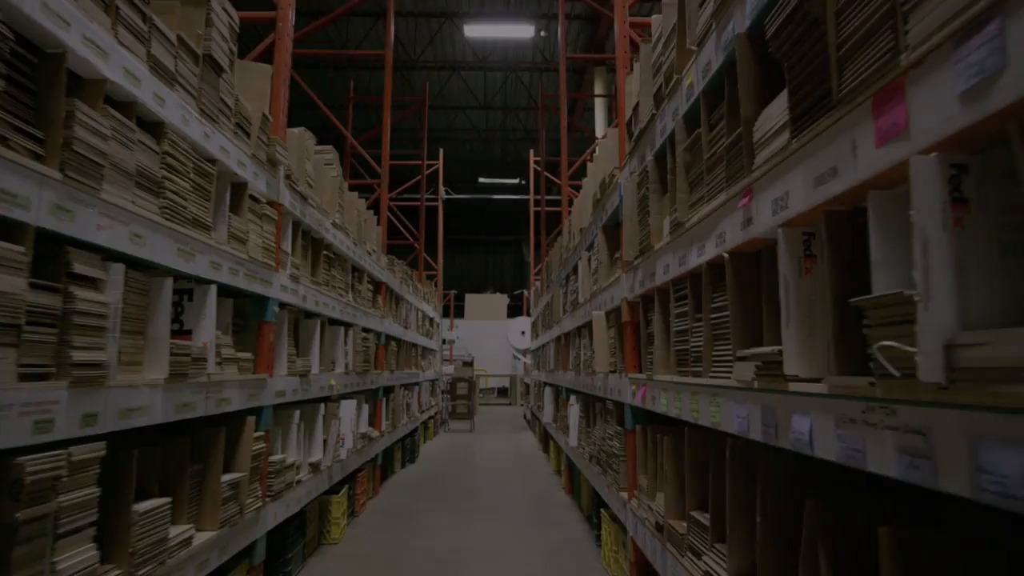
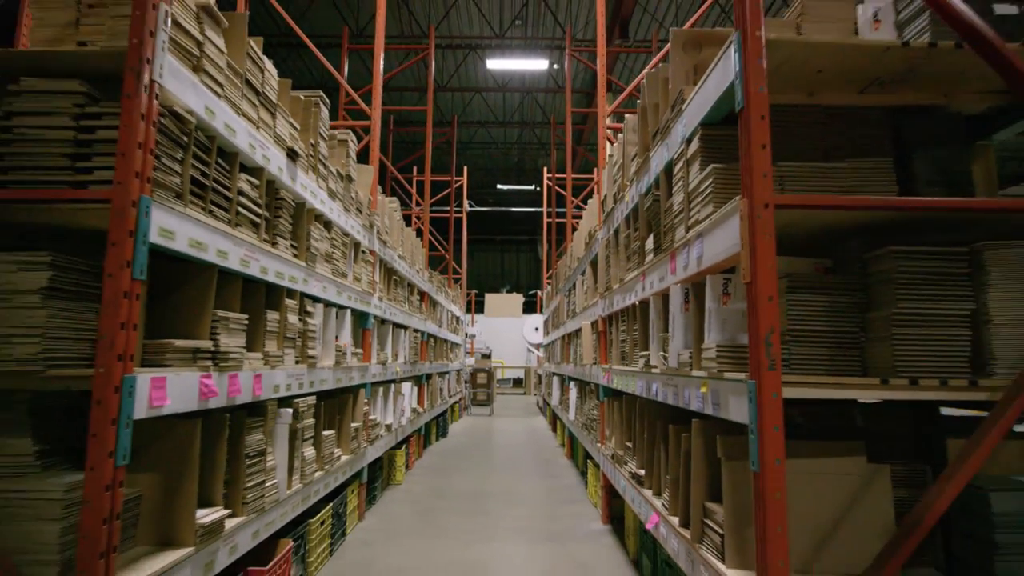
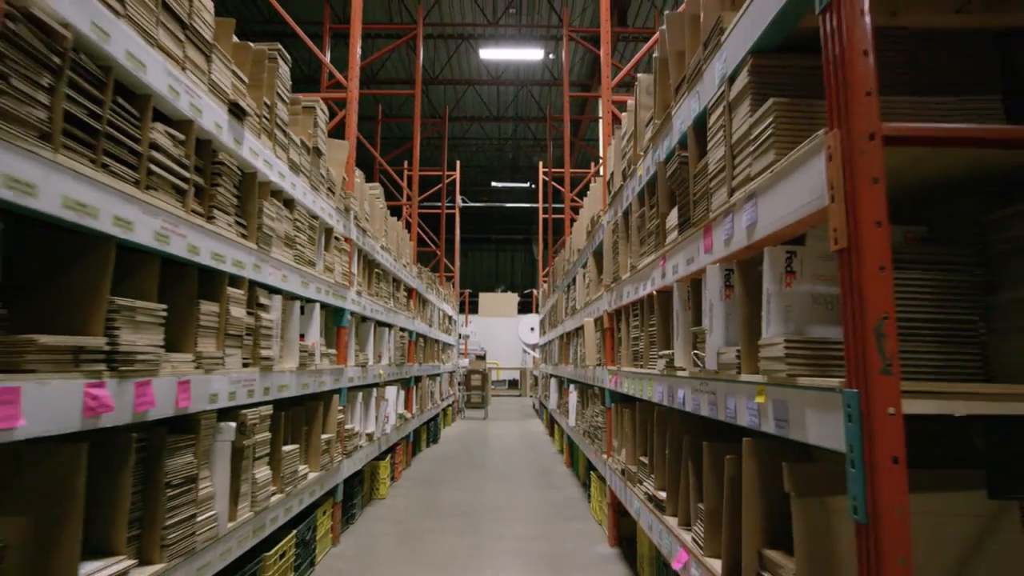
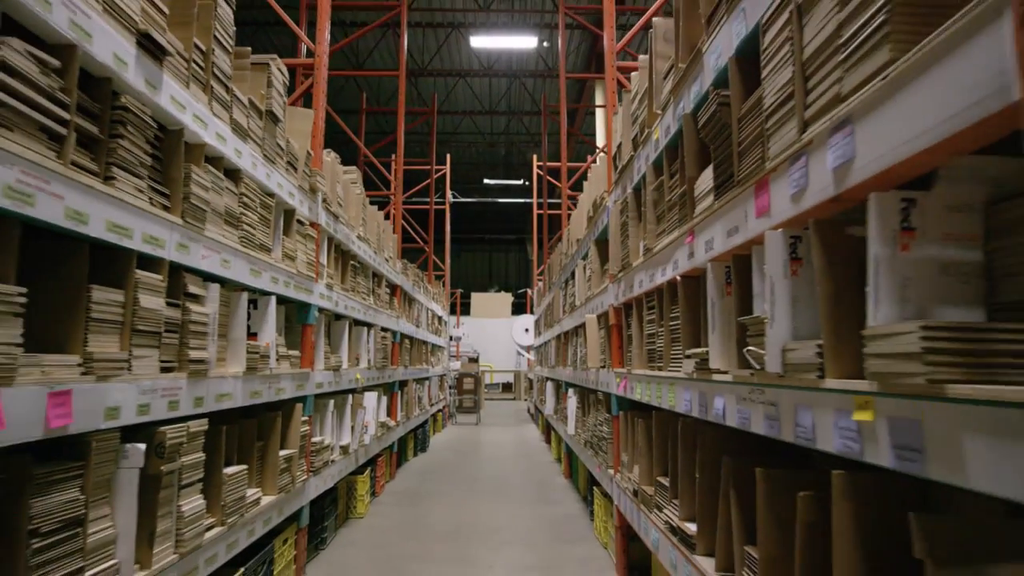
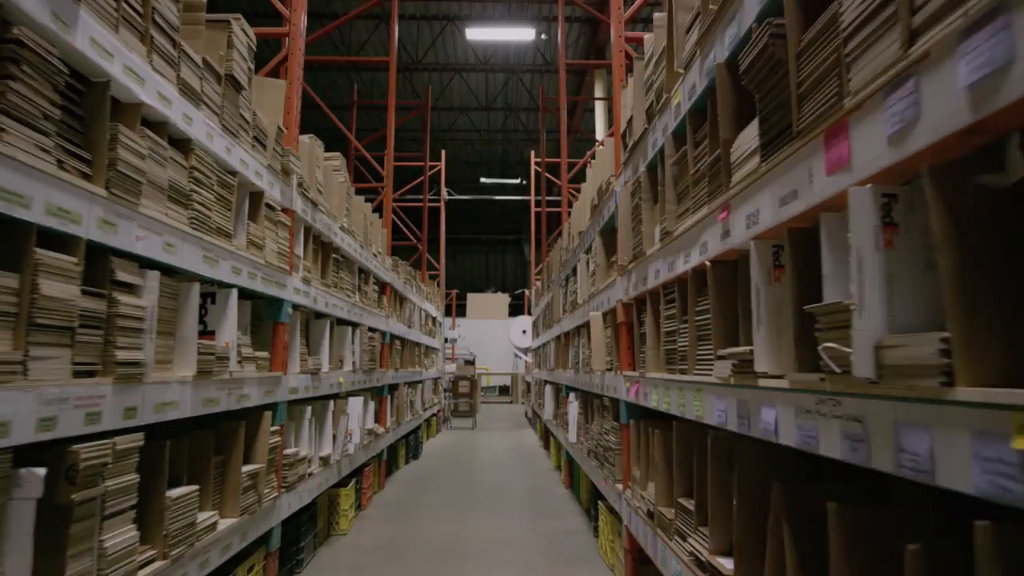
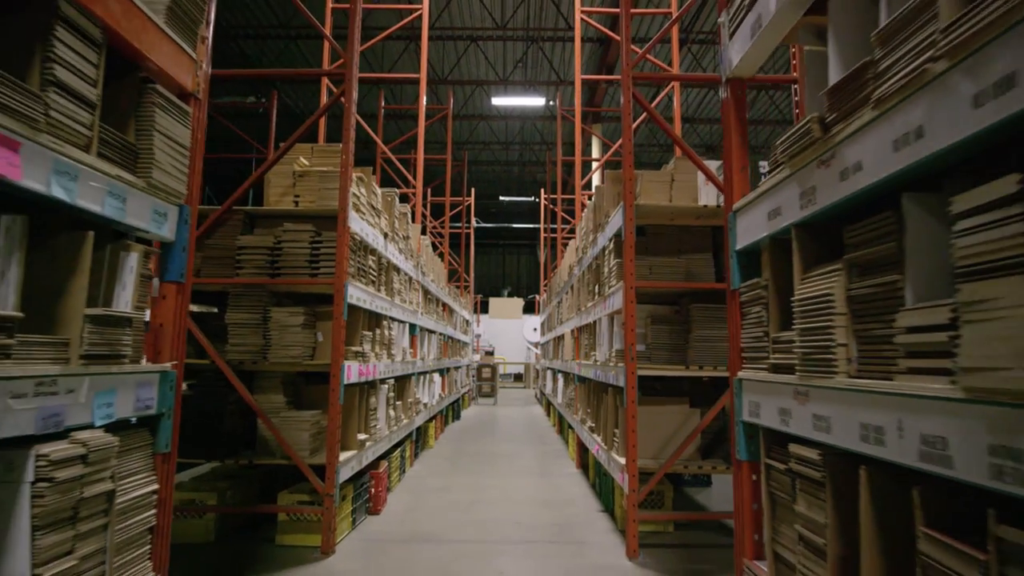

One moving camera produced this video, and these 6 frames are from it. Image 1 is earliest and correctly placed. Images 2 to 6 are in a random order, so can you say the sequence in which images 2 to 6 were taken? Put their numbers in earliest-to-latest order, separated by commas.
5, 4, 3, 2, 6
